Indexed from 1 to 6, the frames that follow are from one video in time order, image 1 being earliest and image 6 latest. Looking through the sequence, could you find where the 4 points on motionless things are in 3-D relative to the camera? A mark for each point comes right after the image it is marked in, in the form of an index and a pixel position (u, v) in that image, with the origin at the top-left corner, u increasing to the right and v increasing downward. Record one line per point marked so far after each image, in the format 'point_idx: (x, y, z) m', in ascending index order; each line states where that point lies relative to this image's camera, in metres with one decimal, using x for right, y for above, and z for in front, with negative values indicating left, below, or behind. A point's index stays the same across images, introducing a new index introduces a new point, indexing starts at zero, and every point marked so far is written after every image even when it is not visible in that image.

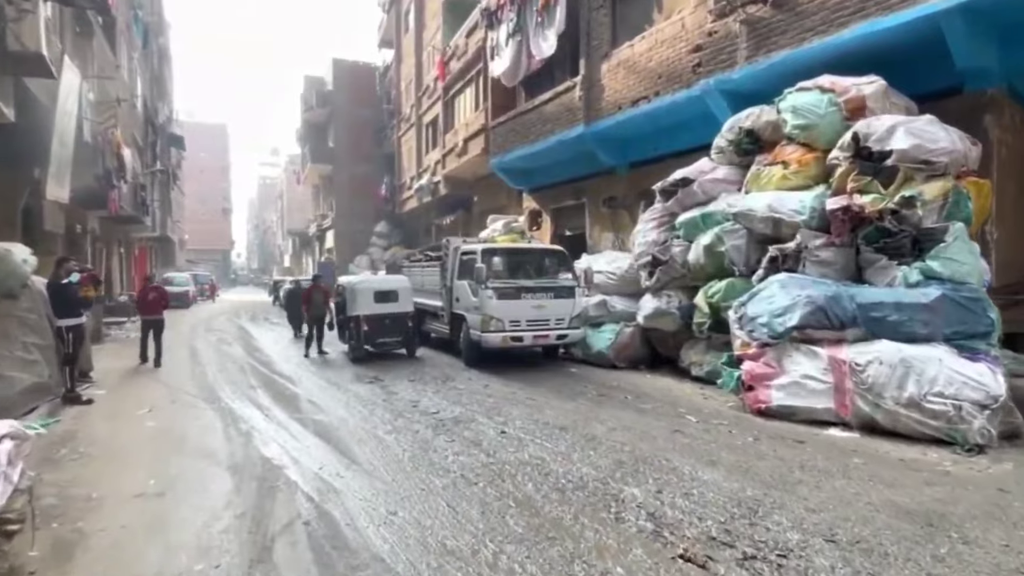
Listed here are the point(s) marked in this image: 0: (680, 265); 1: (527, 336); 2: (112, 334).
0: (+3.0, +0.4, +9.8) m
1: (+0.3, -1.0, +10.9) m
2: (-13.4, -1.5, +18.4) m
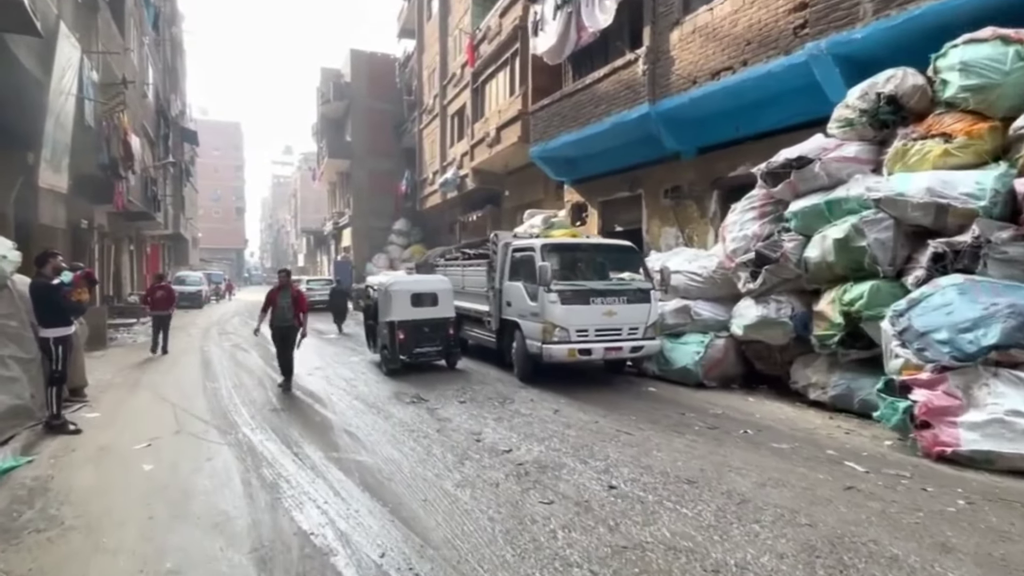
0: (+4.1, +0.4, +8.0) m
1: (+1.4, -1.0, +9.1) m
2: (-12.1, -1.5, +16.9) m
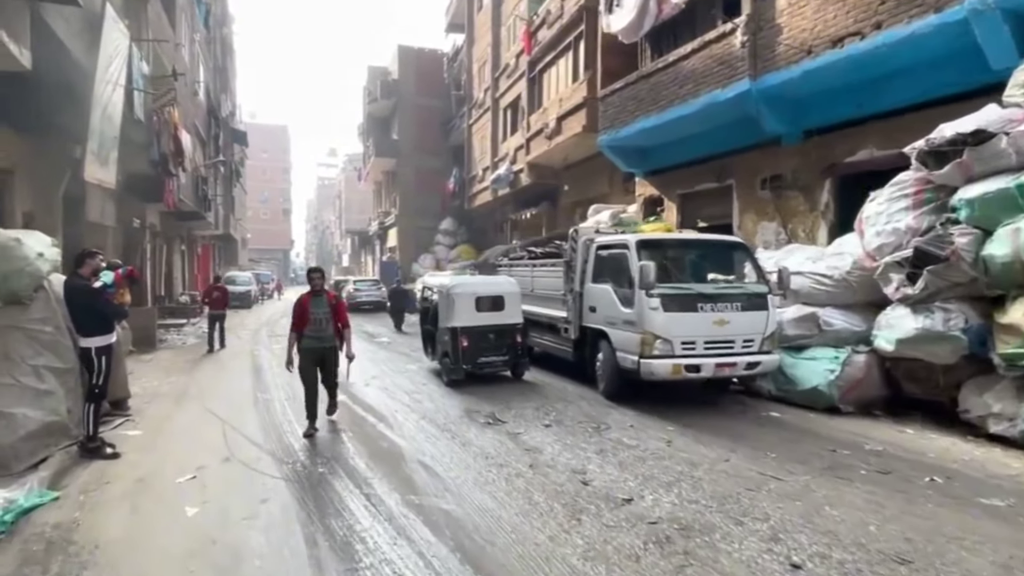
0: (+5.4, +0.3, +6.4) m
1: (+2.7, -1.1, +7.7) m
2: (-10.3, -1.5, +16.4) m
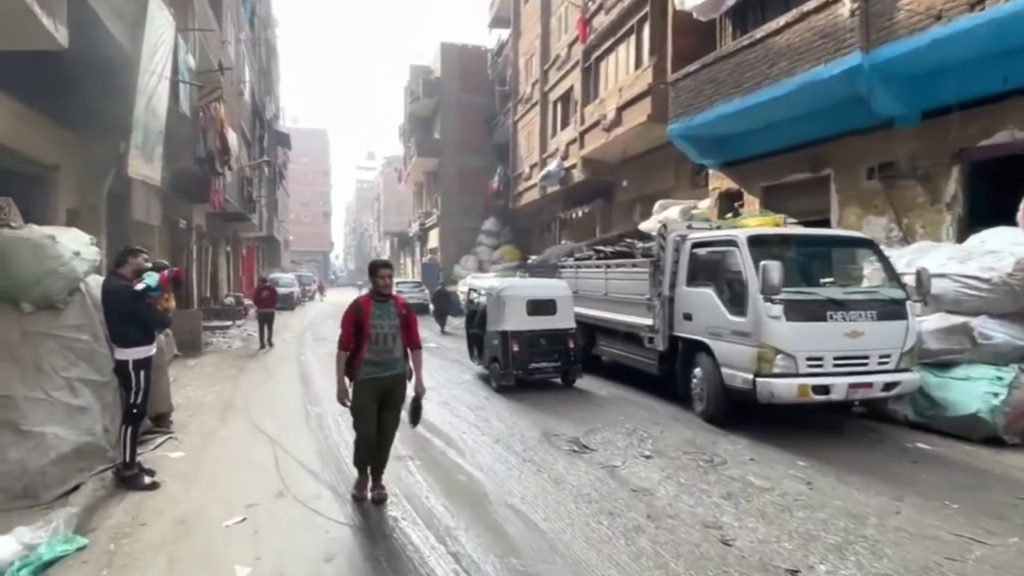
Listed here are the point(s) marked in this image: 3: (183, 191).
0: (+6.3, +0.2, +5.0) m
1: (+3.8, -1.1, +6.4) m
2: (-8.6, -1.6, +15.9) m
3: (-9.4, +2.8, +15.7) m
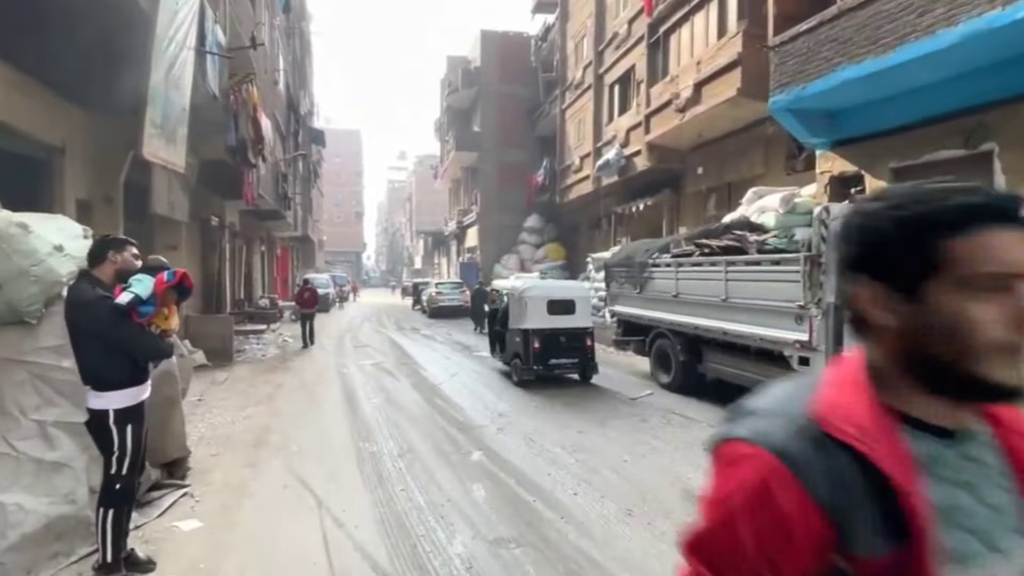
0: (+7.4, +0.2, +2.8) m
1: (+4.9, -1.2, +4.4) m
2: (-7.0, -1.6, +14.4) m
3: (-7.8, +2.7, +14.3) m
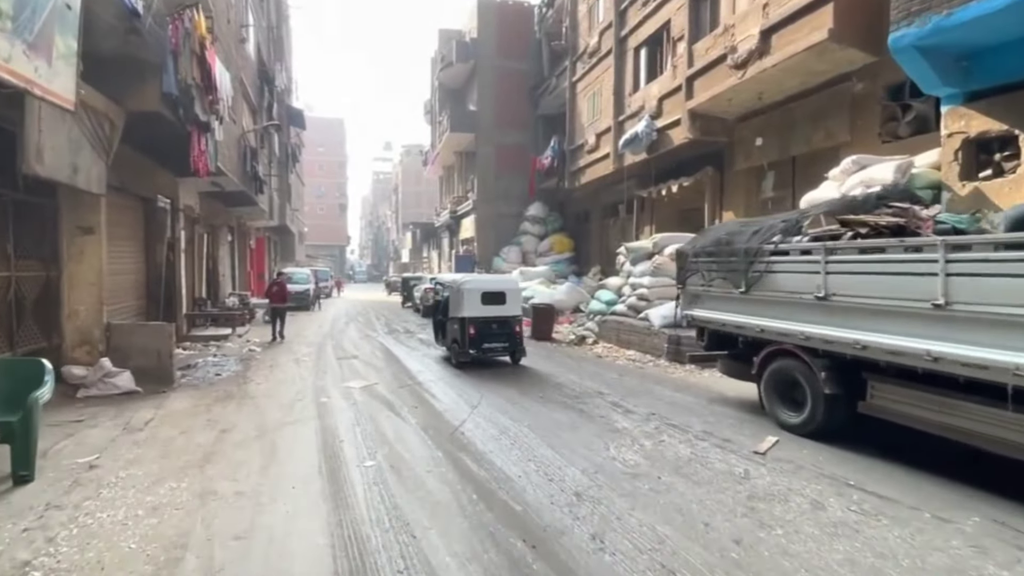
0: (+8.2, +0.2, +0.1) m
1: (+5.7, -1.2, +1.6) m
2: (-6.5, -1.6, +11.4) m
3: (-7.2, +2.8, +11.1) m
